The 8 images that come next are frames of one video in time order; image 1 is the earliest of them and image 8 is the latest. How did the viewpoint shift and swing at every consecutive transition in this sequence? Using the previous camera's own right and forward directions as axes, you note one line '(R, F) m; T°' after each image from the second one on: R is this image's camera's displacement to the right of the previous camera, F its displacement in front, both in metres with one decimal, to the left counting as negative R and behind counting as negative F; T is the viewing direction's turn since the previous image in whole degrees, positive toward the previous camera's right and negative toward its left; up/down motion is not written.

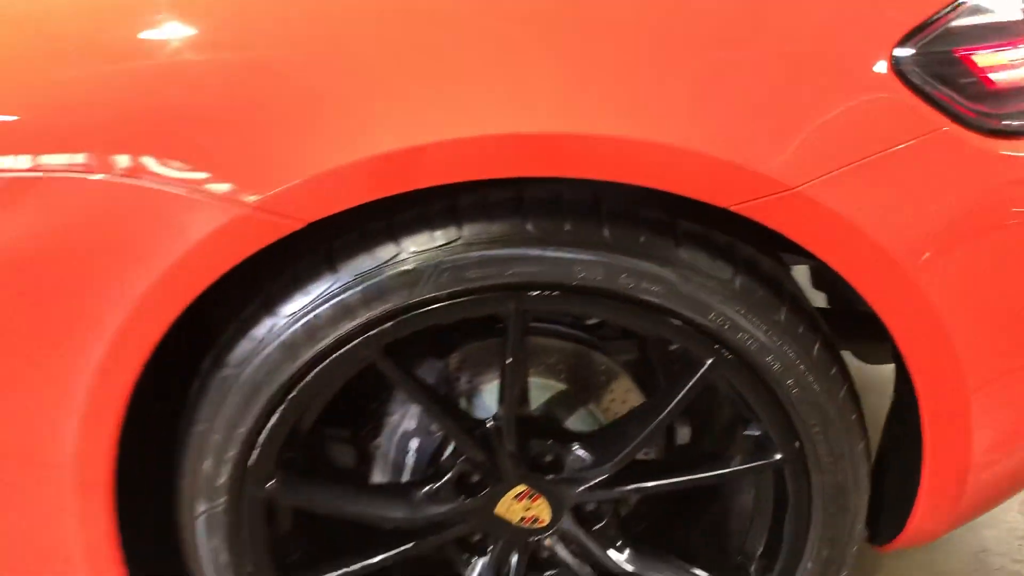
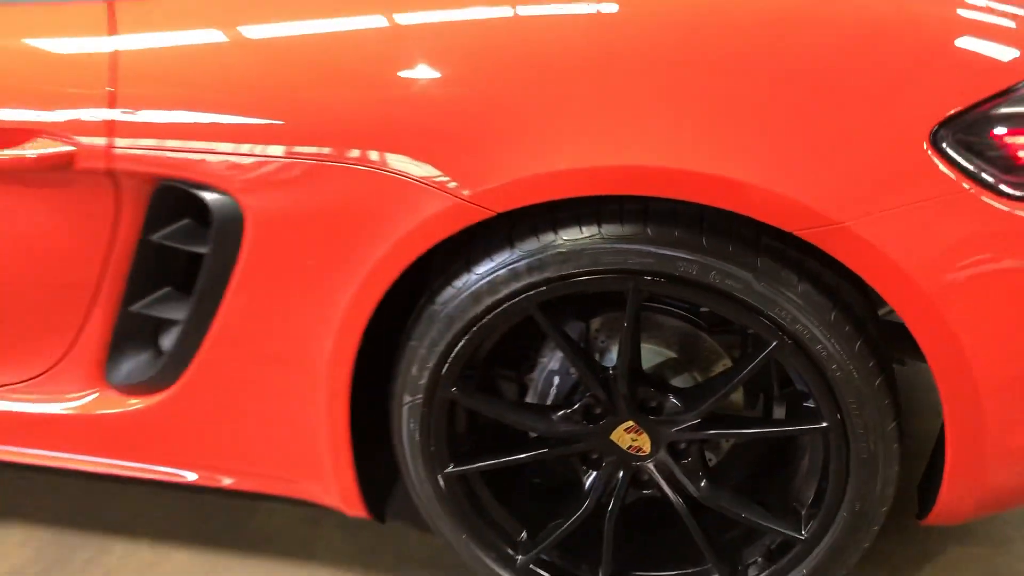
(+0.1, -0.3) m; -12°
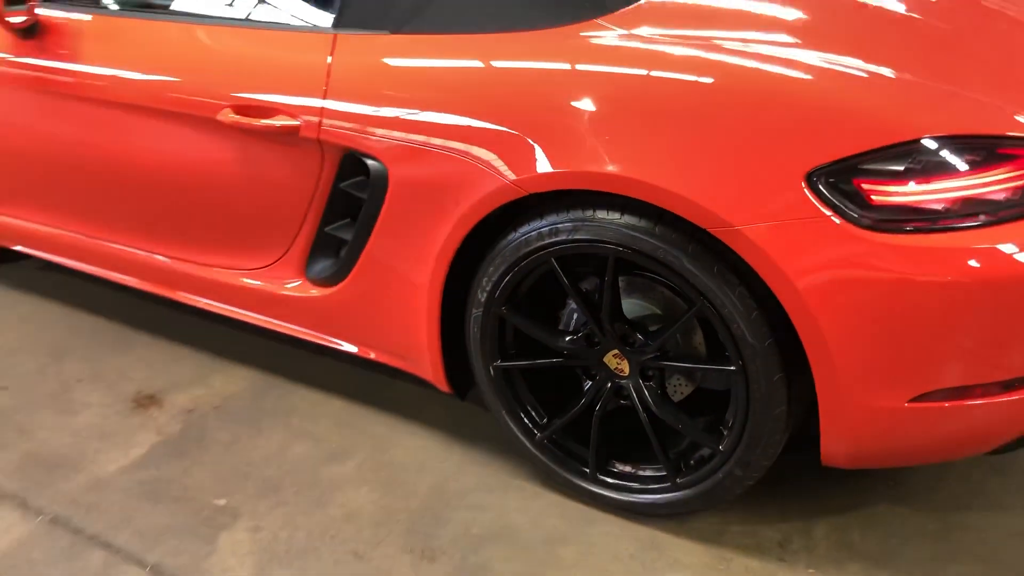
(+0.4, -0.5) m; -15°
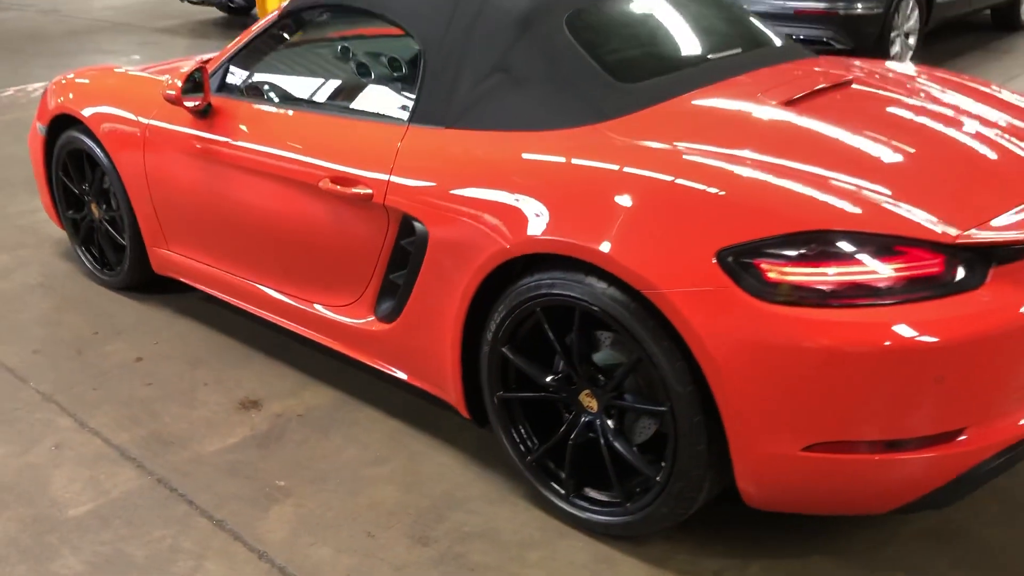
(+0.4, -0.4) m; -12°
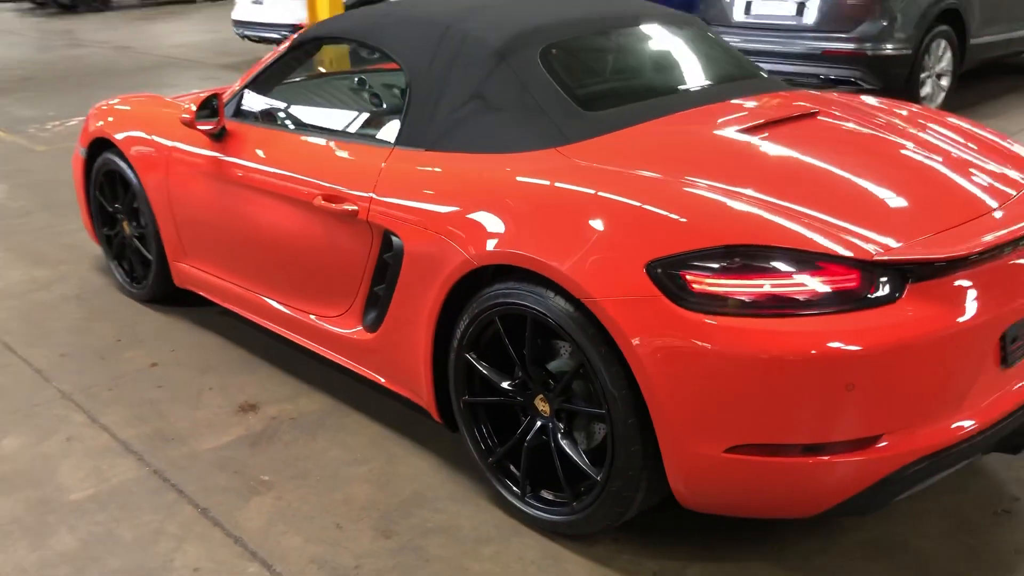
(+0.2, -0.1) m; -4°
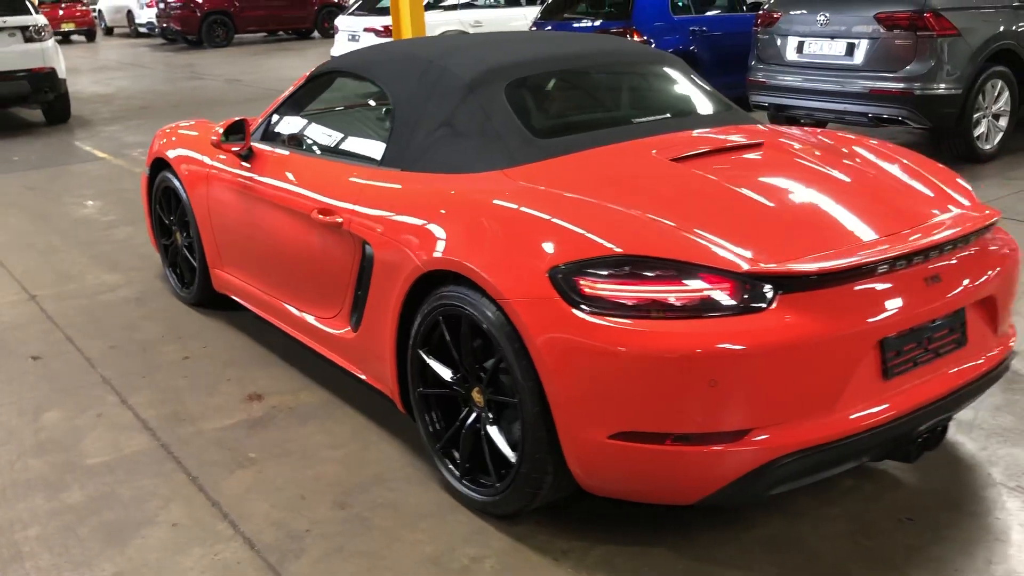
(+0.4, -0.2) m; -7°
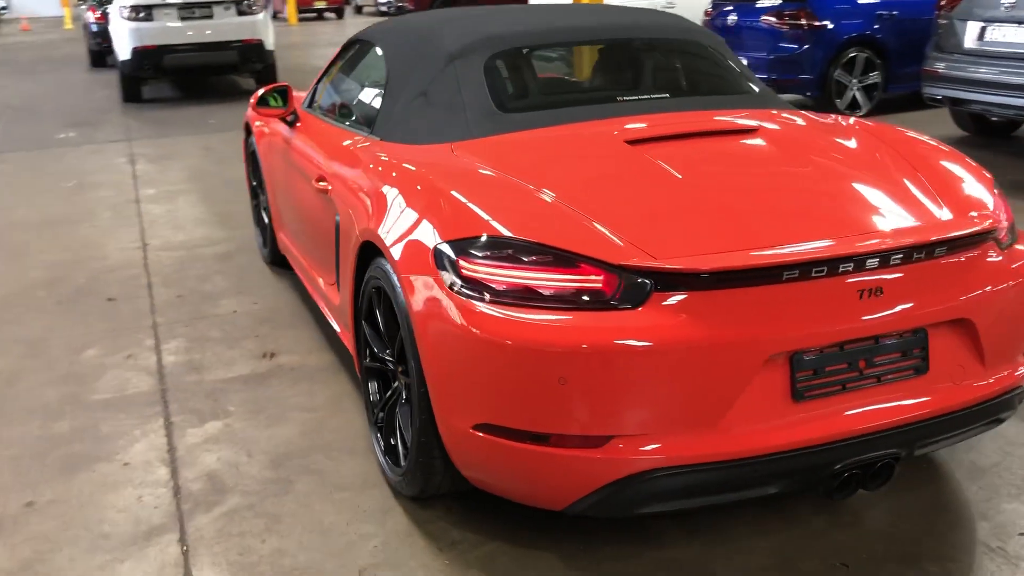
(+0.7, +0.2) m; -14°
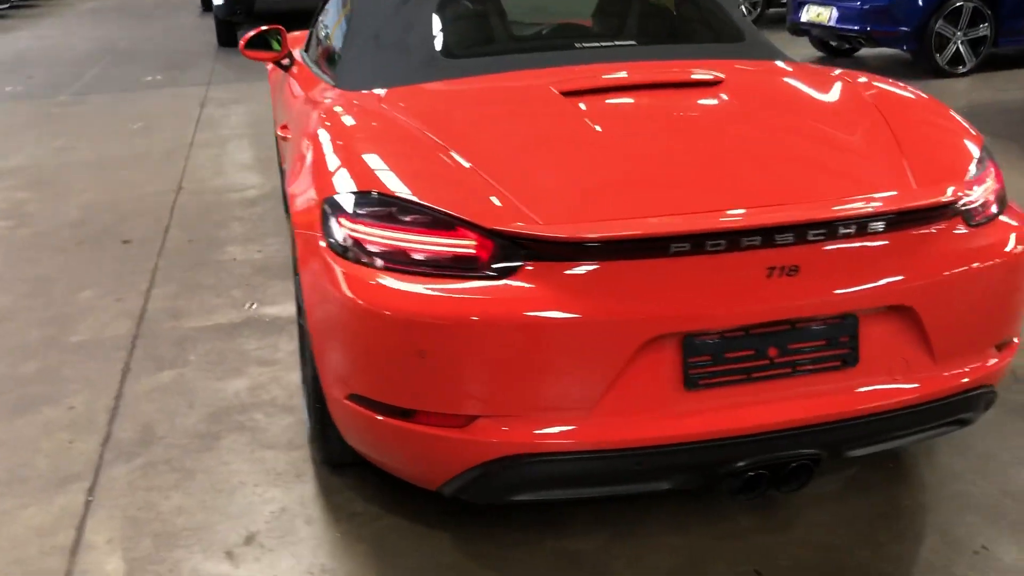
(+0.4, +0.2) m; -7°
